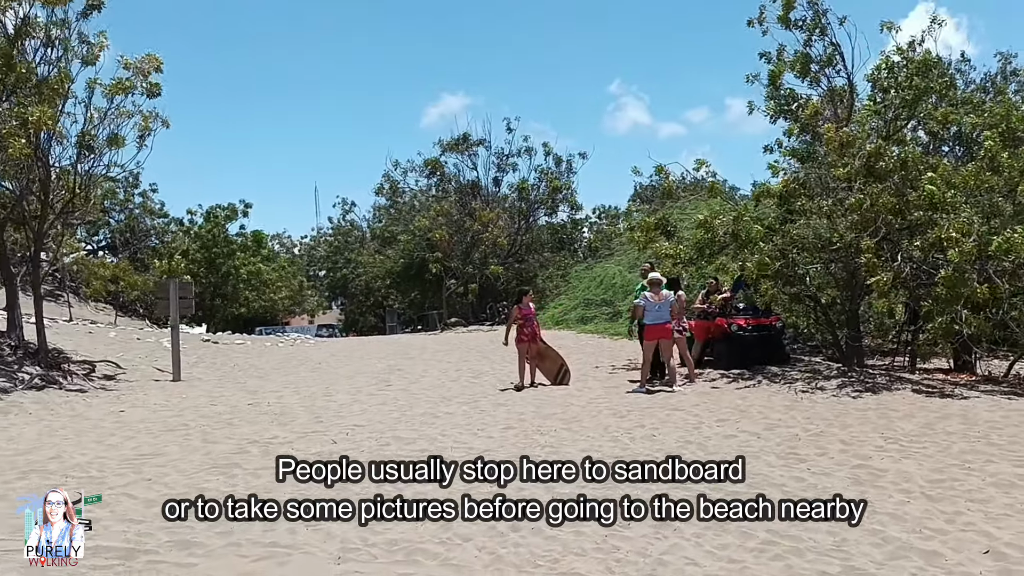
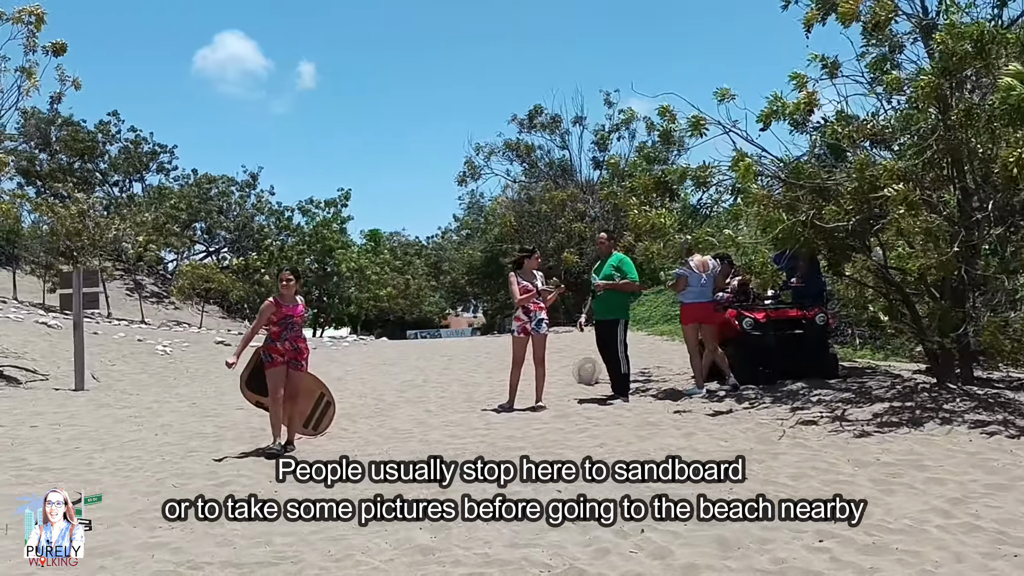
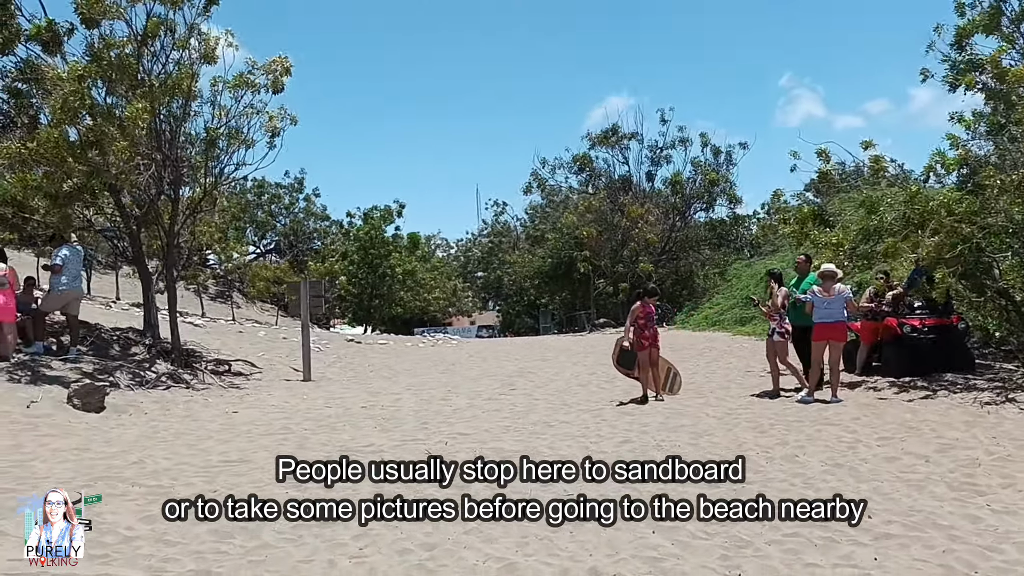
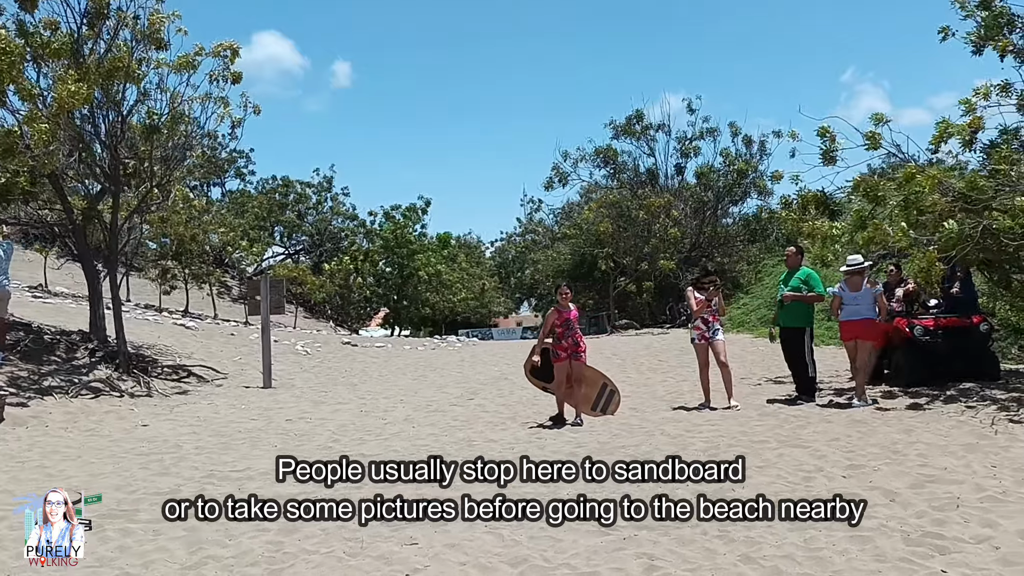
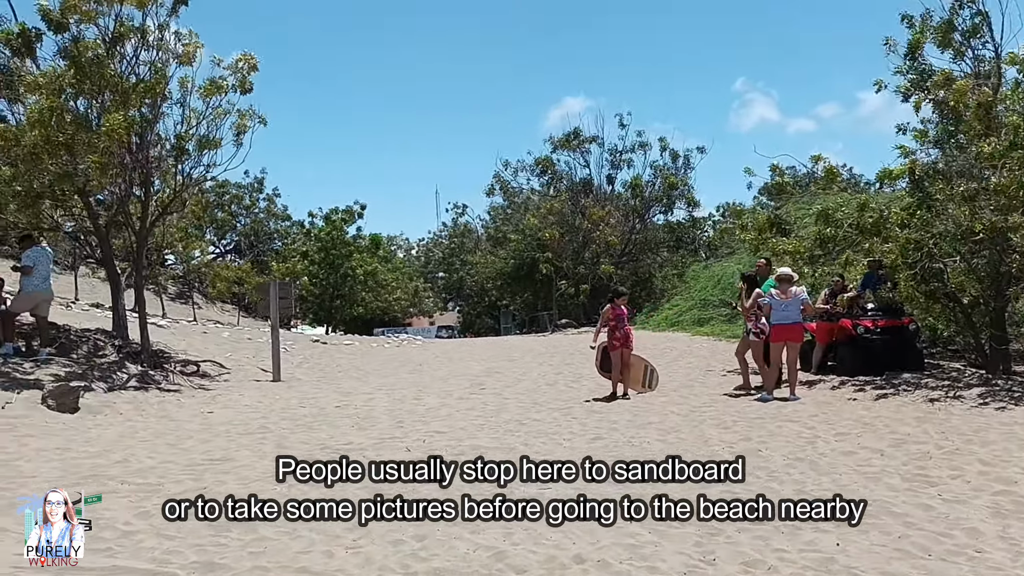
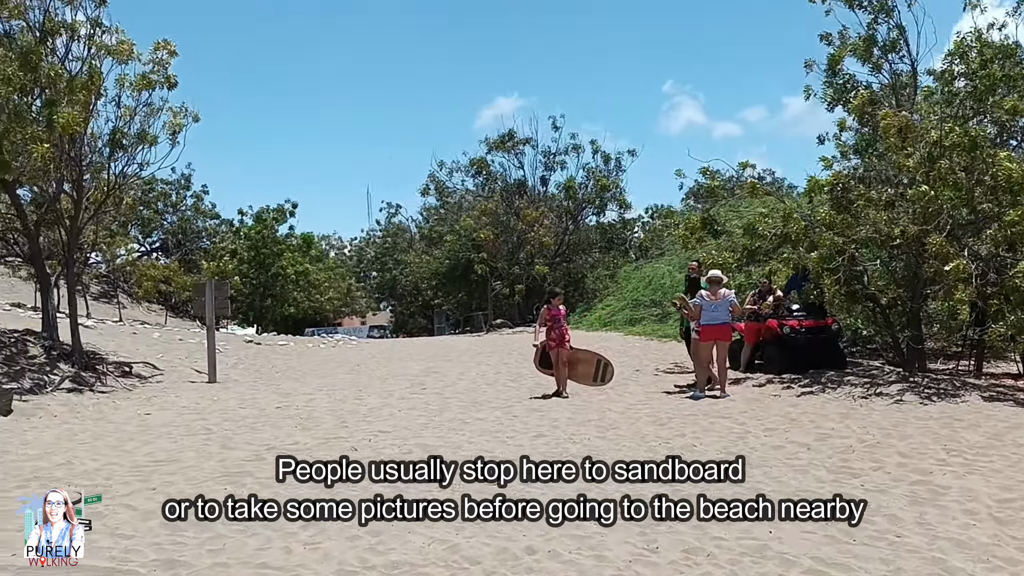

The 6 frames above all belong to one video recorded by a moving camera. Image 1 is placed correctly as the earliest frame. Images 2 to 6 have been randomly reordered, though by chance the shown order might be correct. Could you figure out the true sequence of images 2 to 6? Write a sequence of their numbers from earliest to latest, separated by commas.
6, 5, 3, 4, 2
